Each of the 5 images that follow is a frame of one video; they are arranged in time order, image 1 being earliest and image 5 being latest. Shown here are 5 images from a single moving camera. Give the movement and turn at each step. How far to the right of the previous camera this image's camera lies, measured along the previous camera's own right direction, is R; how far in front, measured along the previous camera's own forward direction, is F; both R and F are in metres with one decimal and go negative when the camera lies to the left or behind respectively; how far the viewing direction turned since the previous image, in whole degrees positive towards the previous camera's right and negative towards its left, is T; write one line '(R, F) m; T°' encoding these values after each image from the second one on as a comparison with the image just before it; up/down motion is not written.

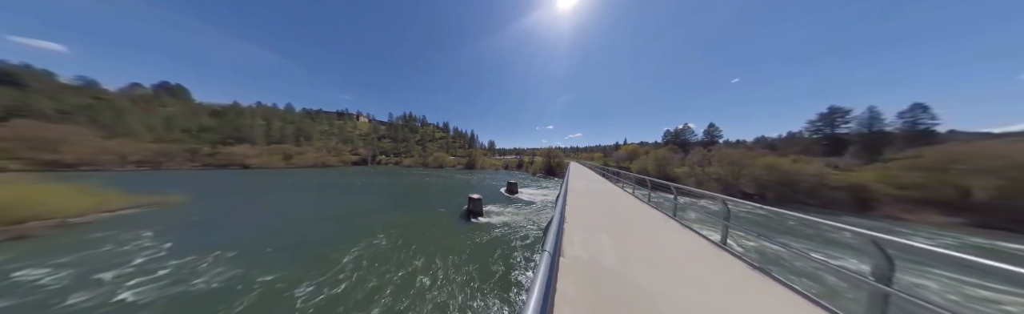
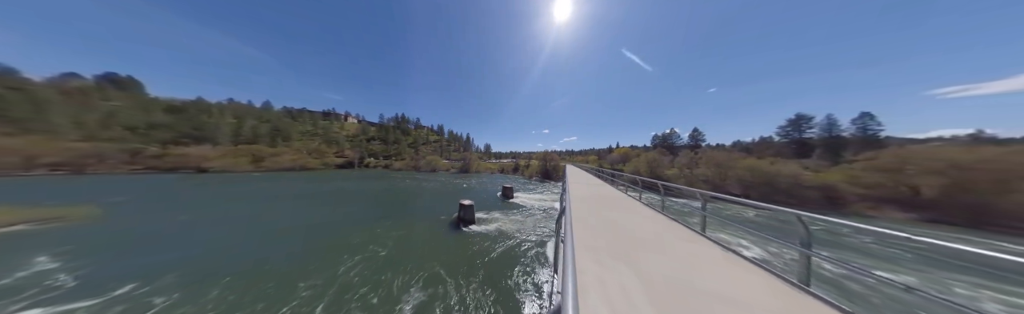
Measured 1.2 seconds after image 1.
(+0.1, +0.7) m; +2°
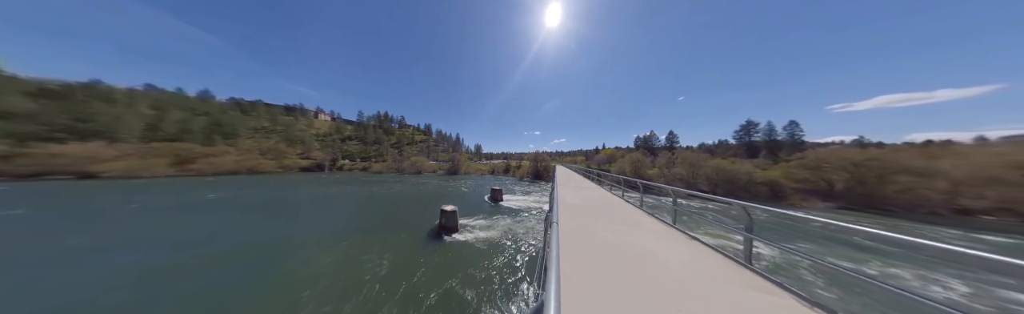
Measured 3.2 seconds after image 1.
(+0.2, +1.0) m; +3°
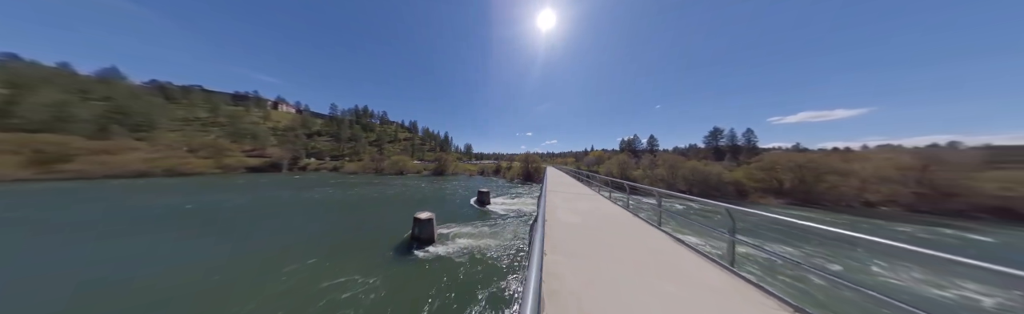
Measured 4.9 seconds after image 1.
(+0.3, +1.2) m; +3°
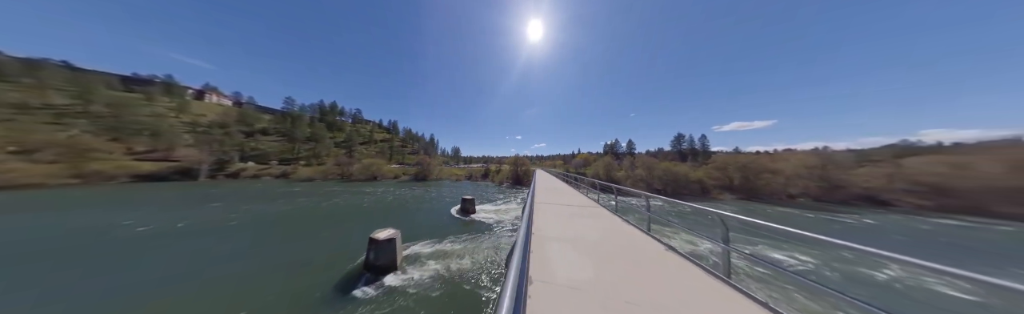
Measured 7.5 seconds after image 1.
(+0.1, +1.9) m; +4°
